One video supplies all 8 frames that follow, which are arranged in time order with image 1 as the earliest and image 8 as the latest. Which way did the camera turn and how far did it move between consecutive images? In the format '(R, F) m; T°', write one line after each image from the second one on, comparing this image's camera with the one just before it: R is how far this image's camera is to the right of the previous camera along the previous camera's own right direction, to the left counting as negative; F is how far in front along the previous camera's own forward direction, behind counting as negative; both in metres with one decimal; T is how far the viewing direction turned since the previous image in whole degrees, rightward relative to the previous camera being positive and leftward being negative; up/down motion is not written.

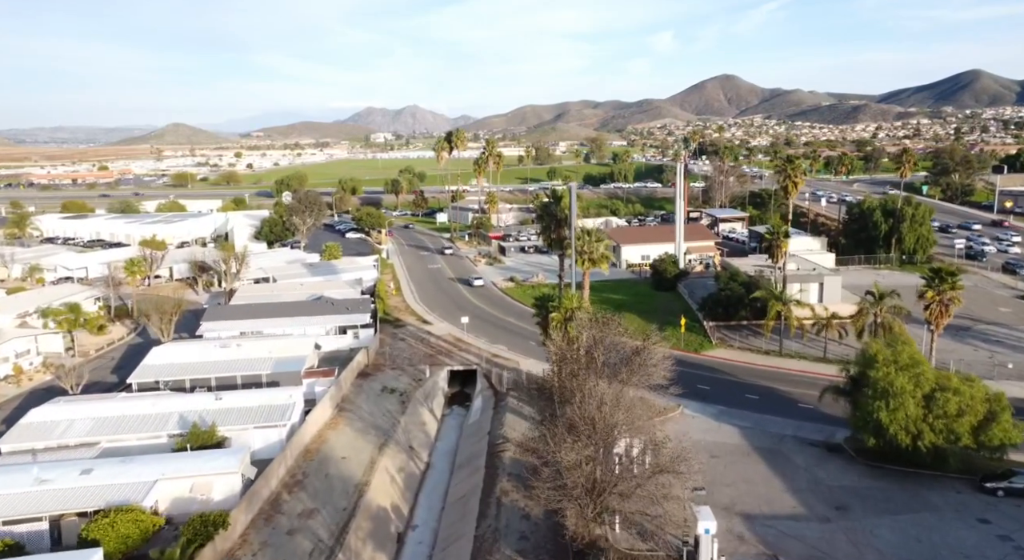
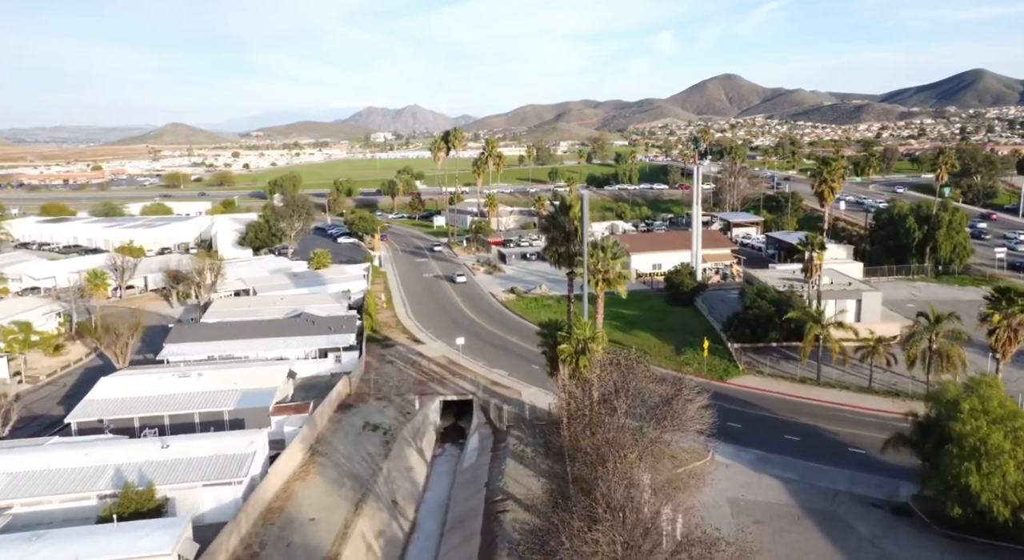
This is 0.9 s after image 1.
(0.0, +4.7) m; 0°
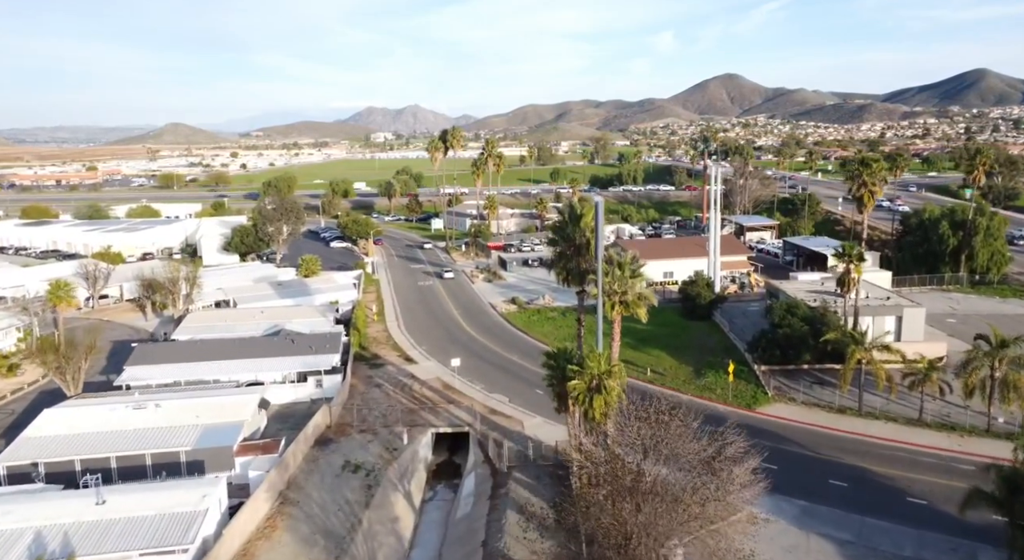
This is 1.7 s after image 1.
(0.0, +4.0) m; 0°
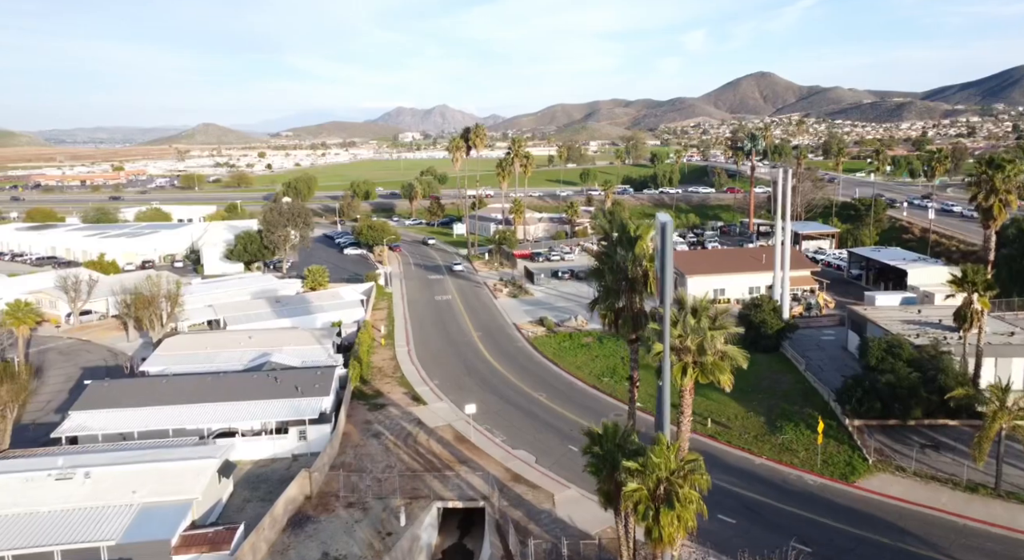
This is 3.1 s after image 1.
(-0.1, +6.7) m; -2°
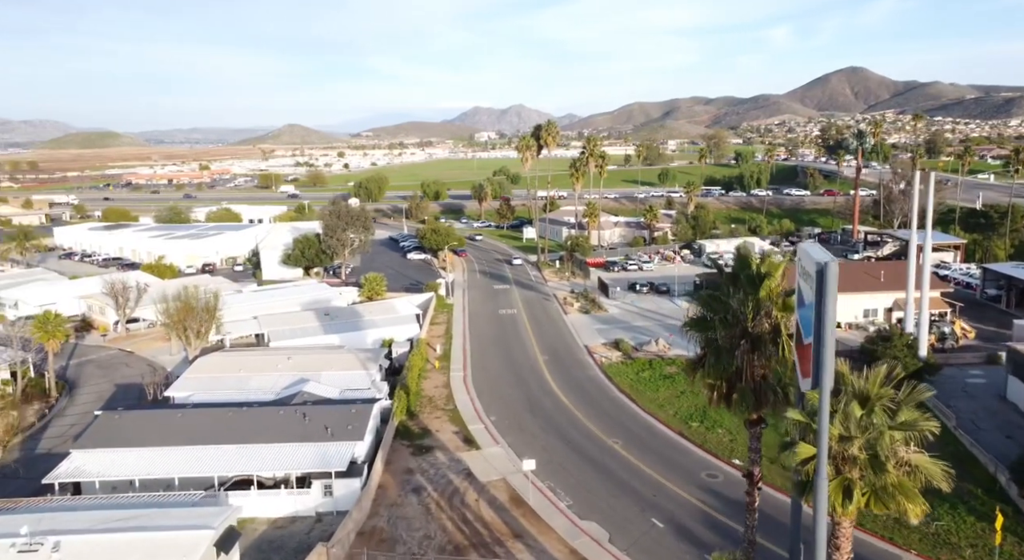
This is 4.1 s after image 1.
(0.0, +5.4) m; -6°
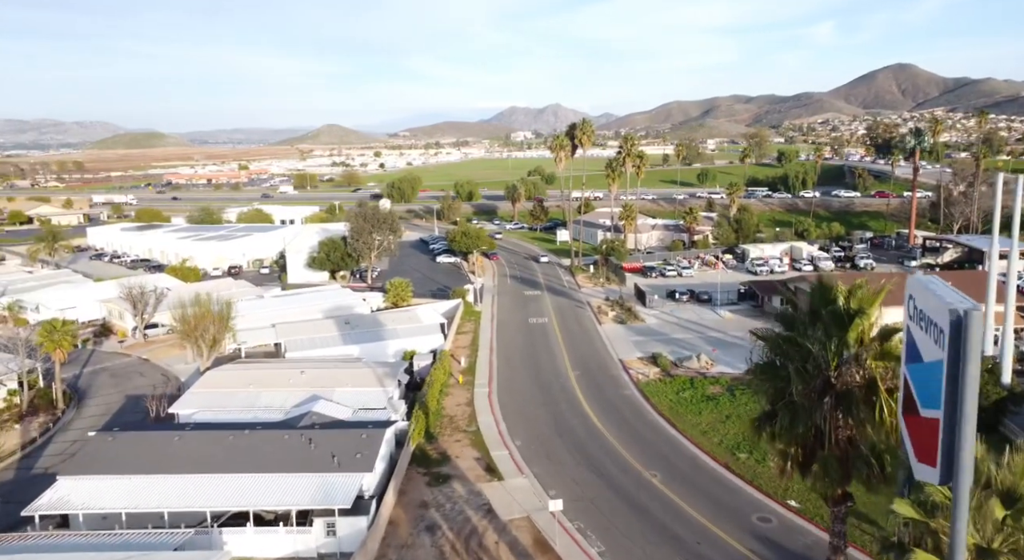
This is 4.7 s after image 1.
(+0.3, +2.7) m; -3°
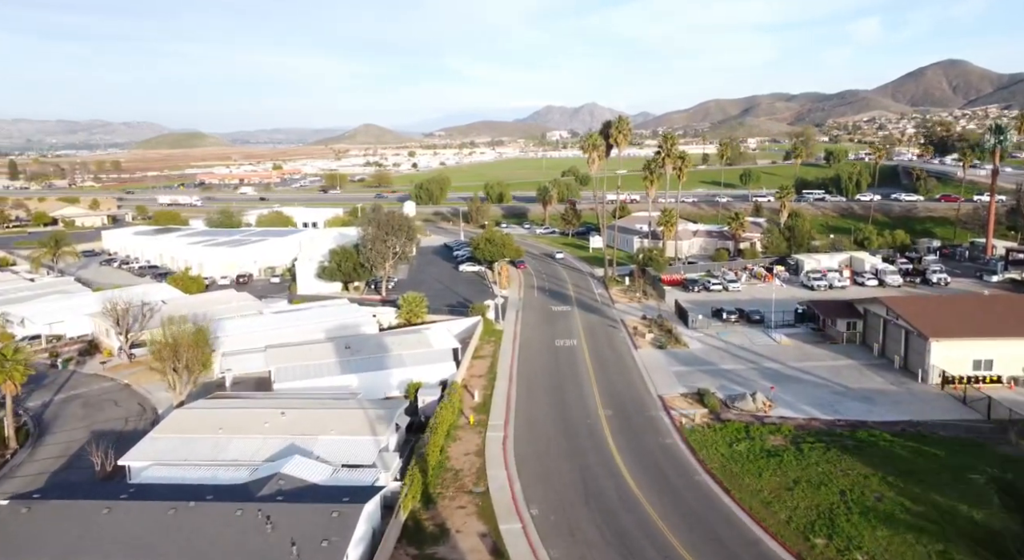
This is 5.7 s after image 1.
(+0.6, +5.4) m; -3°
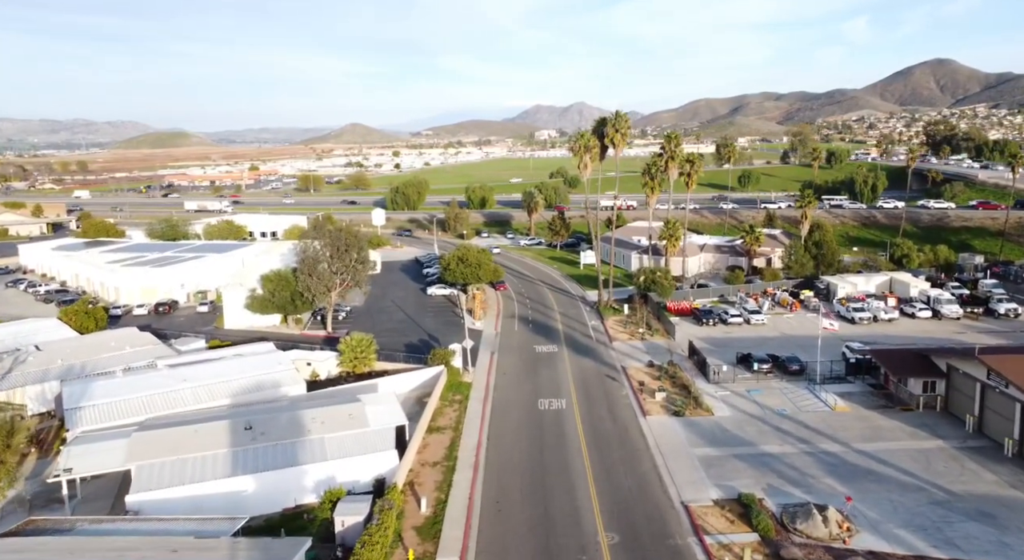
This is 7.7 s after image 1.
(+1.0, +10.0) m; +1°
